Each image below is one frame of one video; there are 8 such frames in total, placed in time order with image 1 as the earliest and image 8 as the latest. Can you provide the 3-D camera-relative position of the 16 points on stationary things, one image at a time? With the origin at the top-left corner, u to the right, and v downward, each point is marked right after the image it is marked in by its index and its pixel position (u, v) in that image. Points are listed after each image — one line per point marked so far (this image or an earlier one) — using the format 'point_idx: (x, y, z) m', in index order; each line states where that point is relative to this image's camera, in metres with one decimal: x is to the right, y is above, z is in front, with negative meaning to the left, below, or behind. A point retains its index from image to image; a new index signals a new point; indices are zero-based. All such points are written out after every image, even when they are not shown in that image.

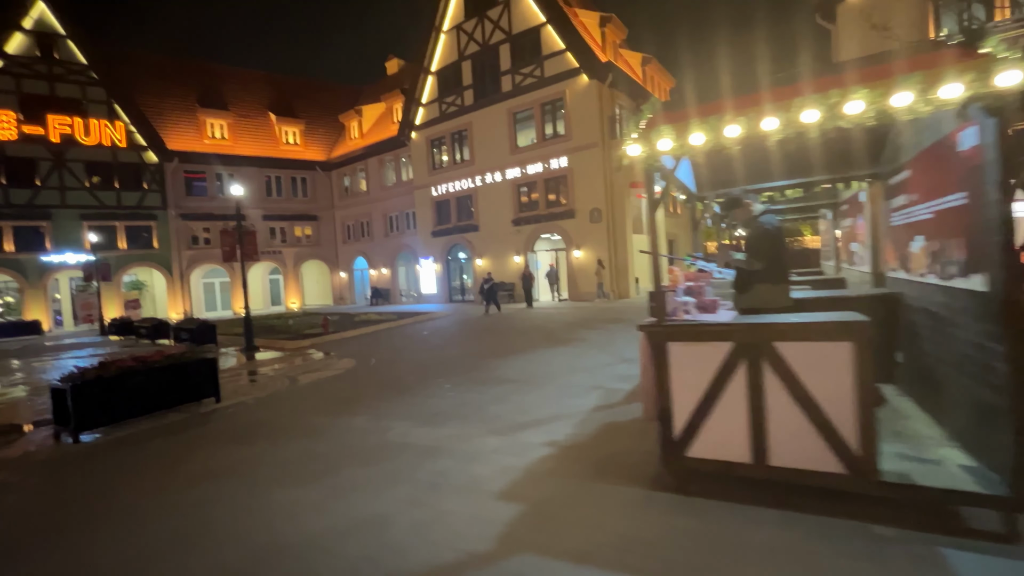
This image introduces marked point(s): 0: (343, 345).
0: (-5.5, -1.9, +15.1) m
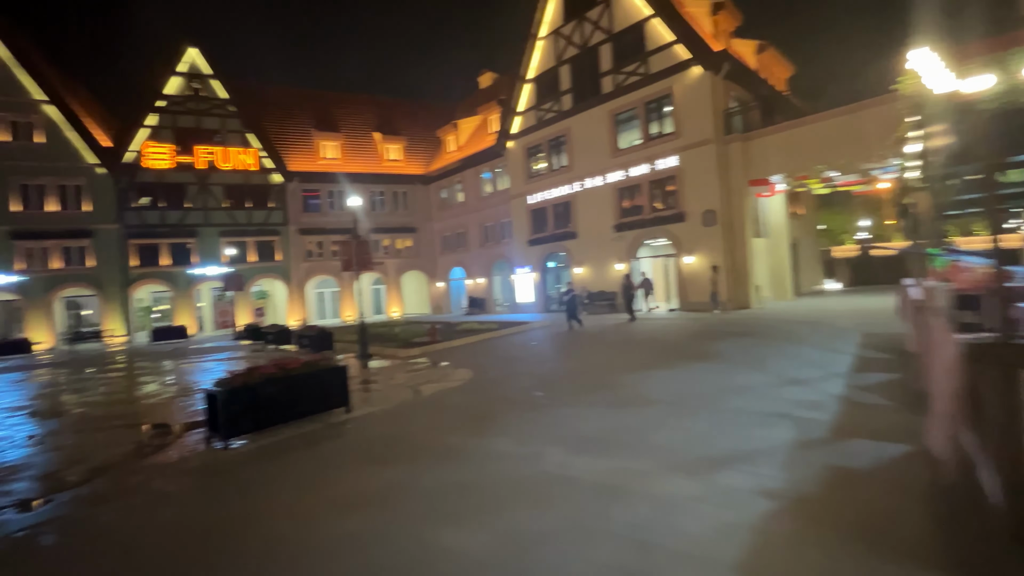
0: (-1.9, -2.2, +14.9) m
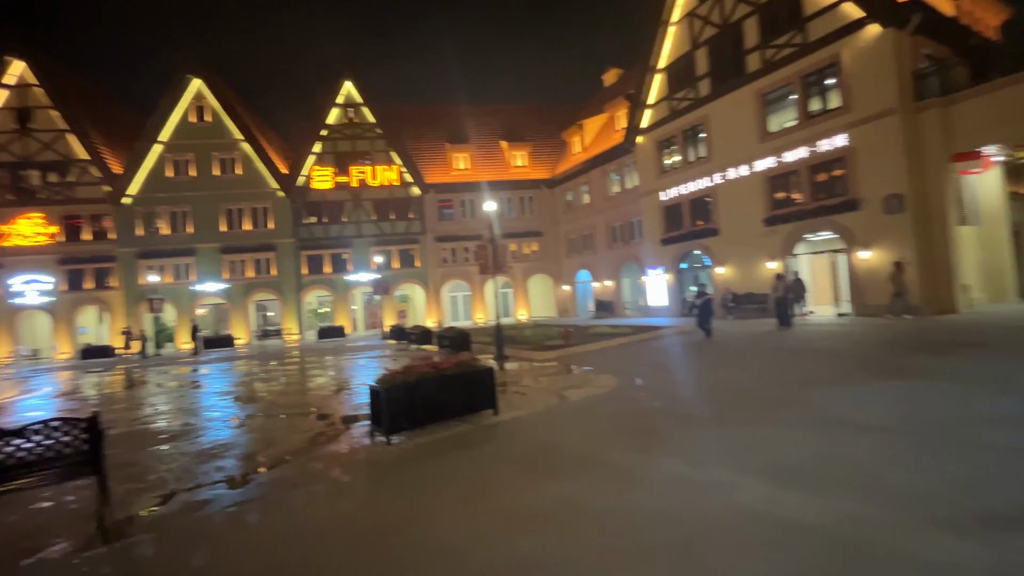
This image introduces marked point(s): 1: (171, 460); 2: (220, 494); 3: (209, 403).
0: (+2.5, -2.2, +14.3) m
1: (-4.9, -2.5, +6.6) m
2: (-3.4, -2.4, +5.2) m
3: (-9.7, -3.7, +14.5) m
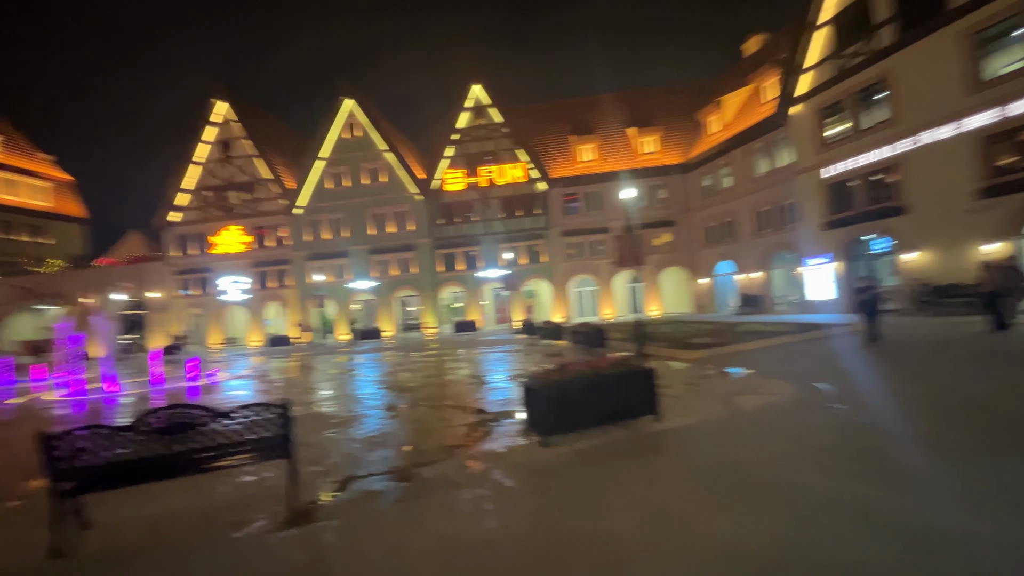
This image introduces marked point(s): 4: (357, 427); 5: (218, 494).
0: (+6.5, -2.0, +12.5) m
1: (-2.6, -2.4, +7.1) m
2: (-1.4, -2.3, +5.3) m
3: (-5.1, -3.6, +15.9) m
4: (-2.8, -2.5, +8.3) m
5: (-3.4, -2.4, +5.2) m
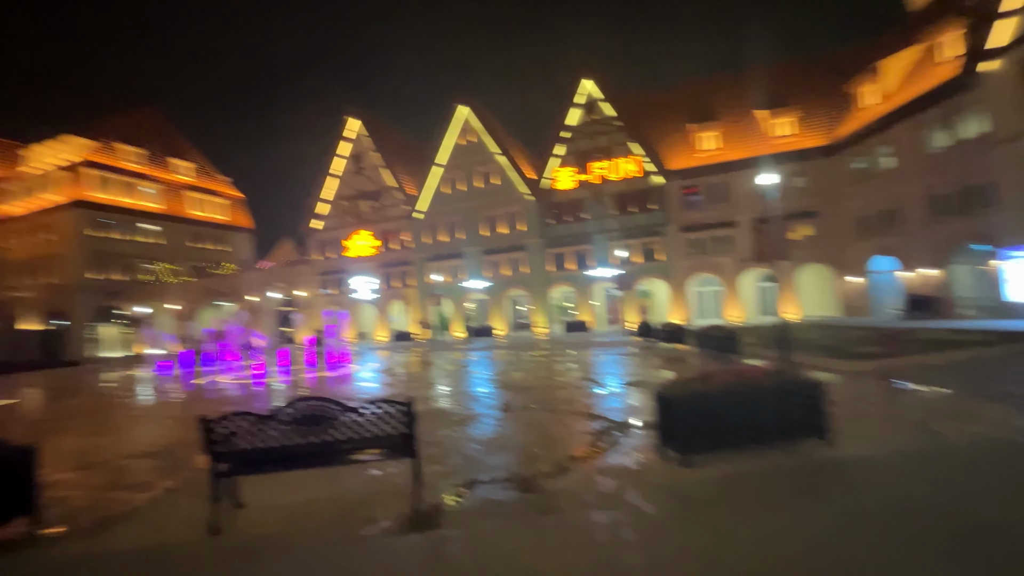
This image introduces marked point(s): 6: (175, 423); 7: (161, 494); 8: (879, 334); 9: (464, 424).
0: (+9.4, -1.9, +10.1) m
1: (-0.7, -2.4, +6.9) m
2: (0.0, -2.2, +4.9) m
3: (-1.1, -3.5, +16.1) m
4: (-0.6, -2.5, +8.2) m
5: (-1.9, -2.3, +5.3) m
6: (-7.6, -3.1, +10.3) m
7: (-4.3, -2.5, +5.6) m
8: (+13.8, -1.7, +17.2) m
9: (-0.9, -2.5, +8.5) m
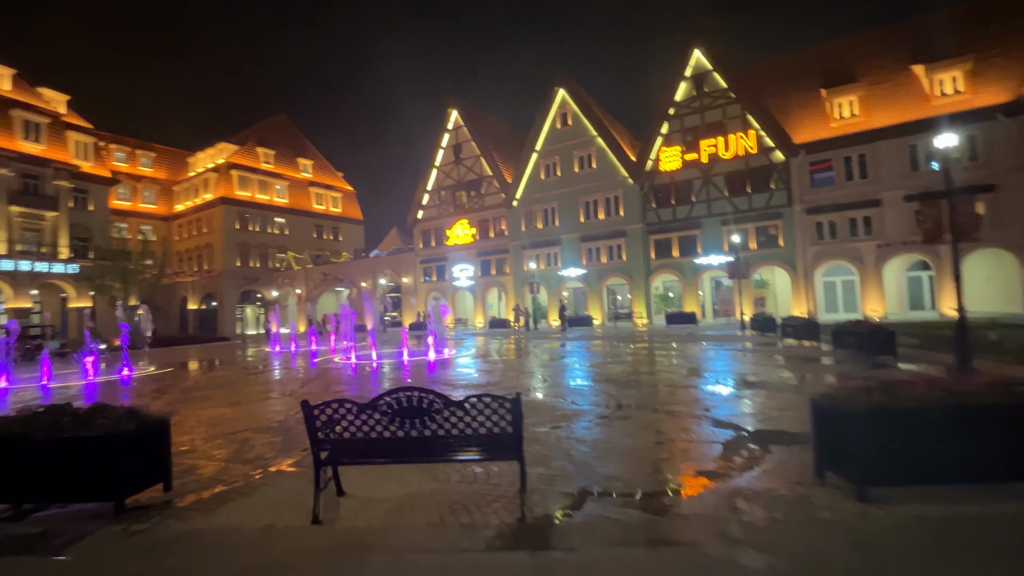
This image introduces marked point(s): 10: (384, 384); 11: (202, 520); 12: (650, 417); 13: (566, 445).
0: (+11.4, -1.8, +7.3) m
1: (+0.8, -2.2, +6.2) m
2: (+1.1, -2.1, +4.2) m
3: (+2.3, -3.1, +15.4) m
4: (+1.2, -2.2, +7.5) m
5: (-0.7, -2.1, +4.9) m
6: (-5.2, -2.7, +11.0) m
7: (-3.0, -2.3, +5.8) m
8: (+17.1, -1.4, +13.4) m
9: (+0.9, -2.3, +7.8) m
10: (-4.0, -3.0, +14.2) m
11: (-3.1, -2.3, +4.5) m
12: (+2.4, -2.2, +7.9) m
13: (+0.7, -2.2, +6.3) m
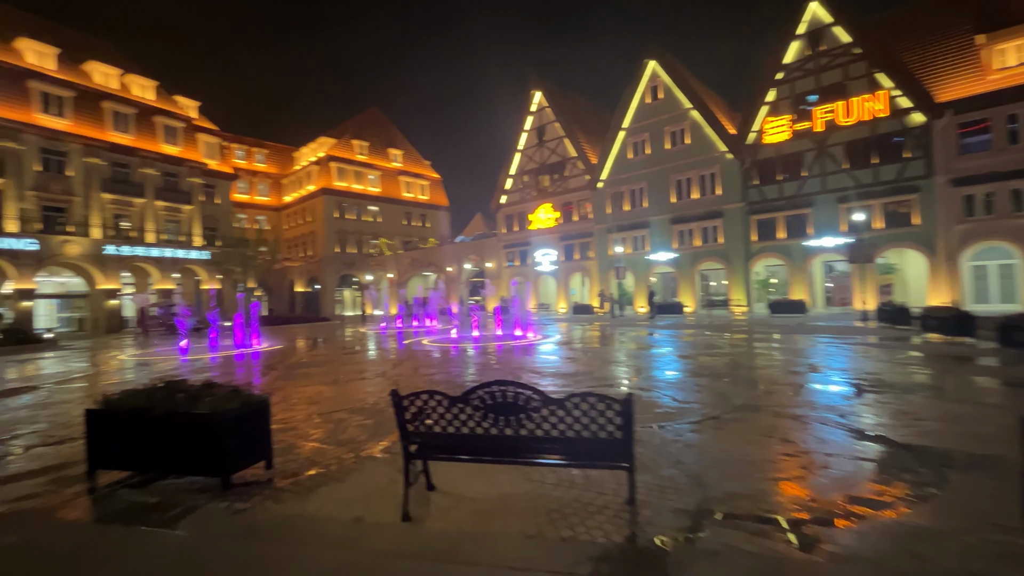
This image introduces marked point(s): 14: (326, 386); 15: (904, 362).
0: (+12.6, -1.6, +4.7) m
1: (+2.0, -2.0, +5.5) m
2: (+1.9, -1.9, +3.4) m
3: (+5.1, -2.6, +14.3) m
4: (+2.6, -2.0, +6.7) m
5: (+0.3, -1.9, +4.5) m
6: (-3.1, -2.3, +11.3) m
7: (-1.8, -2.1, +5.7) m
8: (+19.3, -1.1, +9.7) m
9: (+2.4, -2.0, +7.0) m
10: (-1.3, -2.5, +14.2) m
11: (-2.1, -2.1, +4.5) m
12: (+3.8, -2.0, +6.8) m
13: (+2.0, -2.0, +5.6) m
14: (-4.4, -2.3, +10.9) m
15: (+12.0, -2.3, +13.9) m
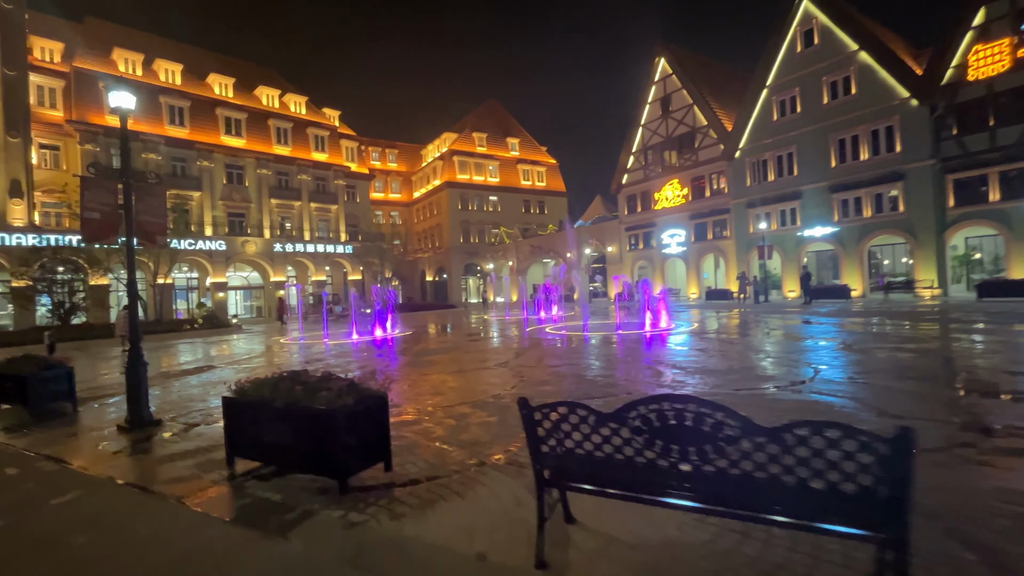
0: (+13.4, -1.3, +0.2) m
1: (+3.4, -1.7, +3.8) m
2: (+2.8, -1.8, +1.7) m
3: (+8.6, -2.1, +11.5) m
4: (+4.2, -1.7, +4.7) m
5: (+1.5, -1.8, +3.2) m
6: (-0.1, -1.9, +10.7) m
7: (-0.2, -1.9, +4.9) m
8: (+21.2, -0.5, +3.4) m
9: (+4.2, -1.7, +5.1) m
10: (+2.4, -2.0, +13.1) m
11: (-0.8, -2.0, +3.8) m
12: (+5.5, -1.7, +4.6) m
13: (+3.4, -1.7, +3.8) m
14: (-1.4, -2.0, +10.6) m
15: (+15.2, -1.6, +9.4) m
